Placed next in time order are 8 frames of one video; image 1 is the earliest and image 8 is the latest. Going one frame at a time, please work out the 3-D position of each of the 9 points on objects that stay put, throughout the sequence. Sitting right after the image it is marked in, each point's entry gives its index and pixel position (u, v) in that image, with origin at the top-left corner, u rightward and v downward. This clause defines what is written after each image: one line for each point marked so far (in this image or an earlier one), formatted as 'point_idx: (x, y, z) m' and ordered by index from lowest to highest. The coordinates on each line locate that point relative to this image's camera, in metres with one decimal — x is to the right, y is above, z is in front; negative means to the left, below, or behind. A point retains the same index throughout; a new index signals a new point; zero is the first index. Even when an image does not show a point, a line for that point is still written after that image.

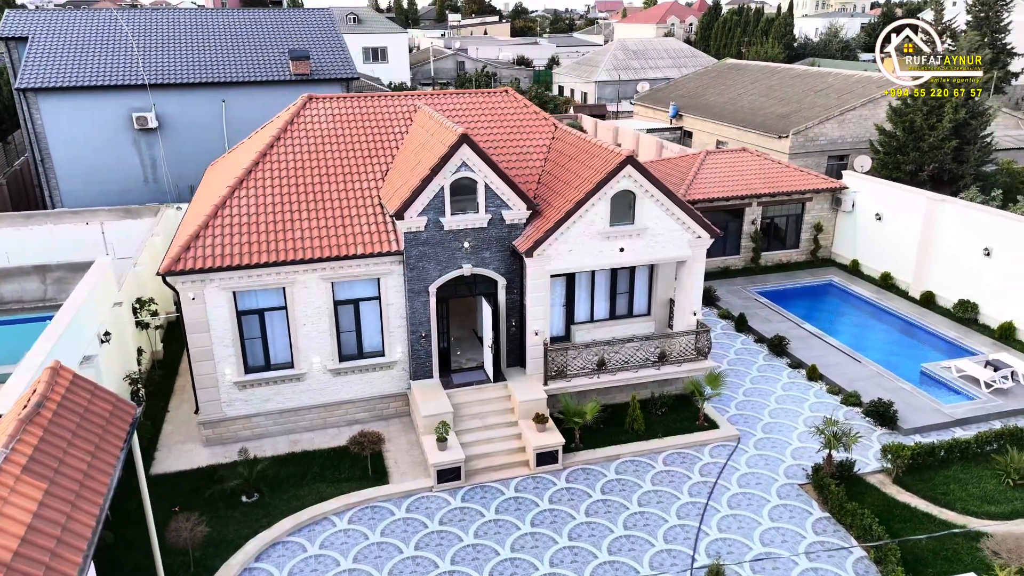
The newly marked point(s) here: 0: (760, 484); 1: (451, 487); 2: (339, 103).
0: (+5.1, -4.0, +15.2) m
1: (-1.2, -4.0, +15.1) m
2: (-4.5, +4.8, +19.3) m
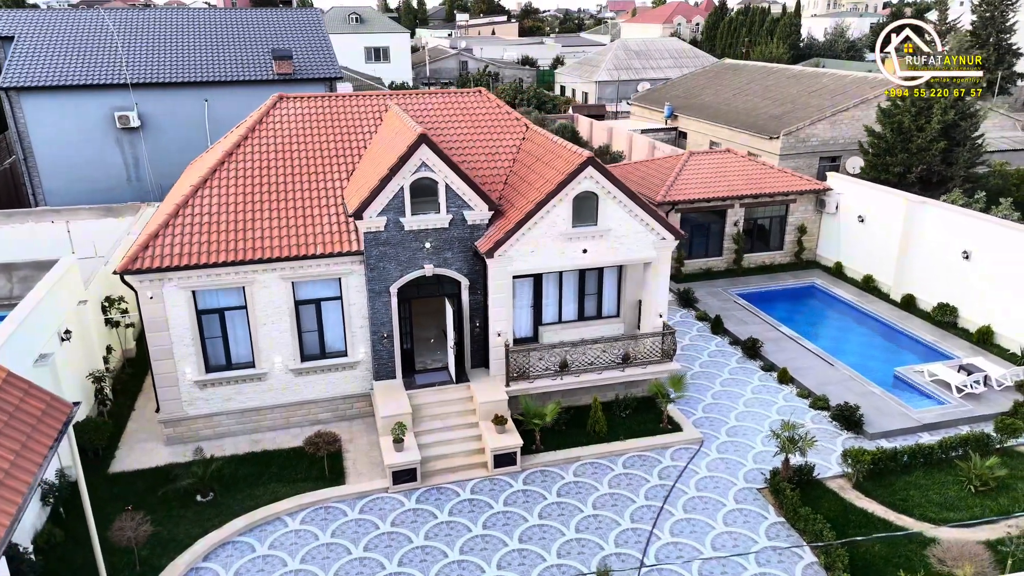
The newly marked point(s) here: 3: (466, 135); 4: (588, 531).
0: (+4.2, -4.1, +15.1) m
1: (-2.1, -4.1, +15.0) m
2: (-5.3, +4.8, +19.3) m
3: (-1.2, +3.9, +19.1) m
4: (+1.4, -4.5, +13.8) m
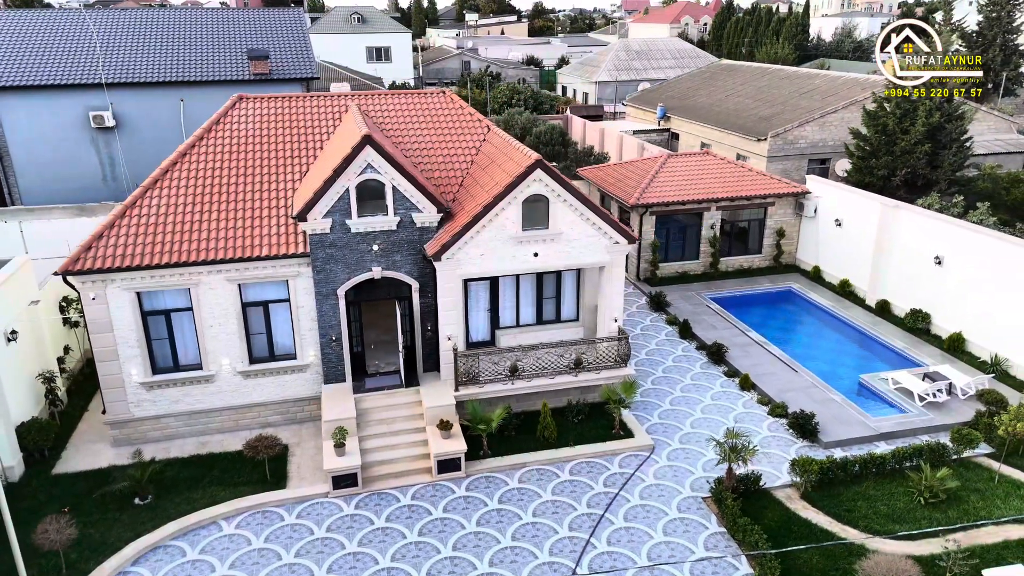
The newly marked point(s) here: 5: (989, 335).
0: (+3.0, -4.2, +14.8) m
1: (-3.3, -4.1, +14.9) m
2: (-6.3, +4.8, +19.2) m
3: (-2.2, +3.9, +18.9) m
4: (+0.2, -4.6, +13.7) m
5: (+12.8, -1.2, +19.8) m
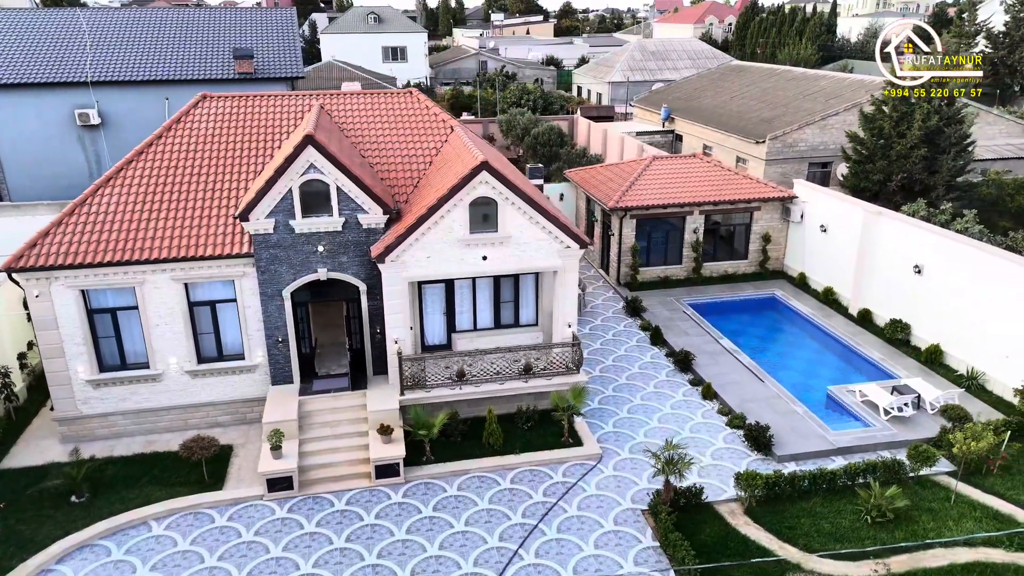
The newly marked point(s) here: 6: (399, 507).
0: (+1.7, -4.3, +14.4) m
1: (-4.6, -4.1, +14.7) m
2: (-7.3, +4.8, +19.2) m
3: (-3.2, +3.8, +18.8) m
4: (-1.1, -4.7, +13.4) m
5: (+11.7, -1.5, +19.1) m
6: (-2.2, -4.3, +14.5) m
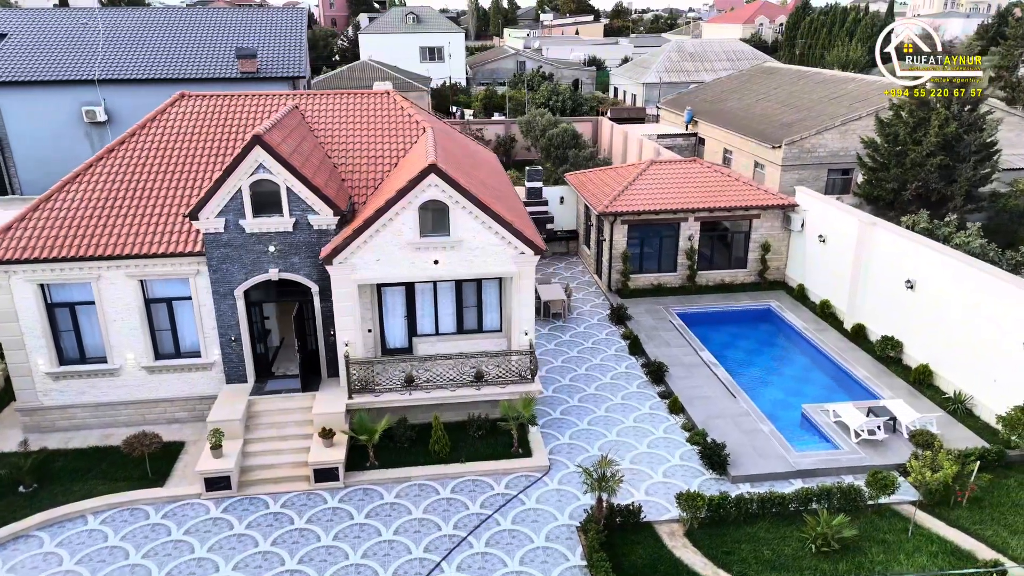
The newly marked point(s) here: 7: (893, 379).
0: (+0.4, -4.4, +14.0) m
1: (-5.8, -4.1, +14.8) m
2: (-8.0, +4.9, +19.4) m
3: (-4.0, +3.8, +18.7) m
4: (-2.5, -4.8, +13.2) m
5: (+10.8, -1.9, +18.0) m
6: (-3.5, -4.3, +14.4) m
7: (+9.9, -2.4, +19.3) m
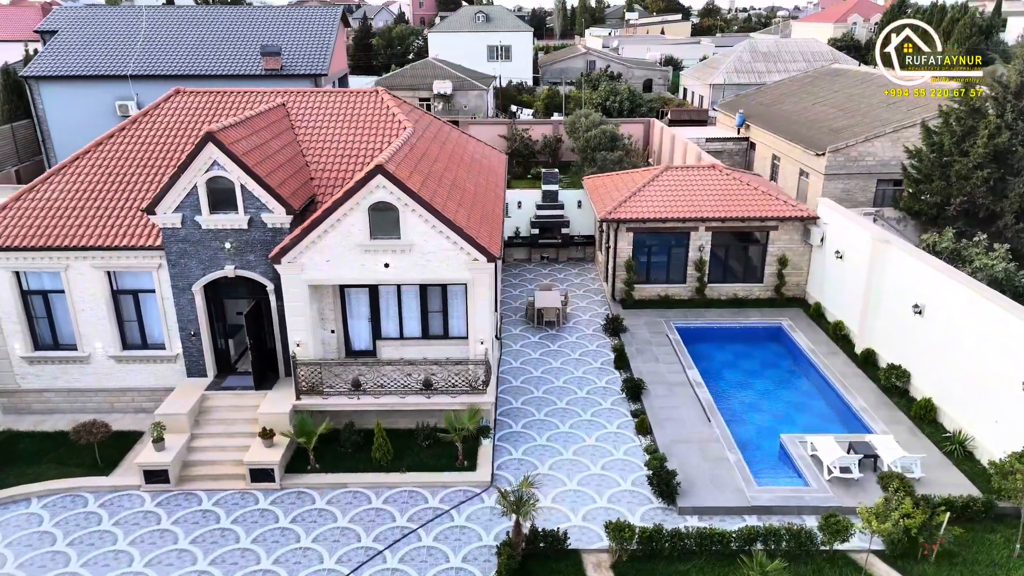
0: (-1.0, -4.6, +13.5) m
1: (-7.1, -4.0, +14.9) m
2: (-8.3, +5.1, +19.7) m
3: (-4.5, +3.8, +18.6) m
4: (-4.0, -4.8, +13.0) m
5: (+9.9, -2.5, +16.2) m
6: (-4.8, -4.3, +14.3) m
7: (+9.0, -2.9, +17.6) m
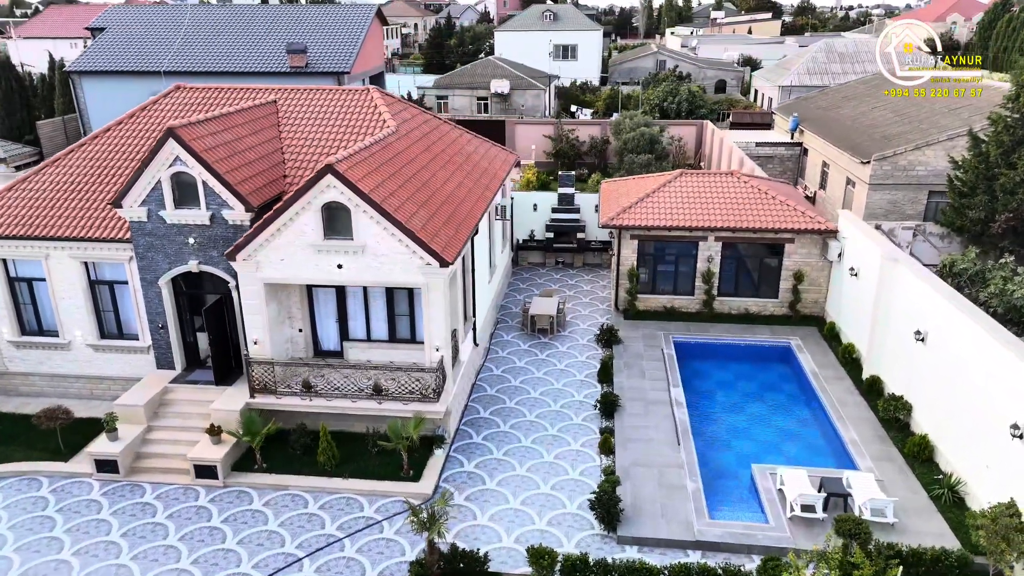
0: (-2.4, -4.7, +13.1) m
1: (-8.2, -3.9, +15.2) m
2: (-8.6, +5.3, +20.0) m
3: (-4.9, +3.8, +18.5) m
4: (-5.4, -4.8, +12.9) m
5: (+8.8, -3.1, +14.6) m
6: (-6.1, -4.3, +14.3) m
7: (+8.1, -3.4, +16.1) m
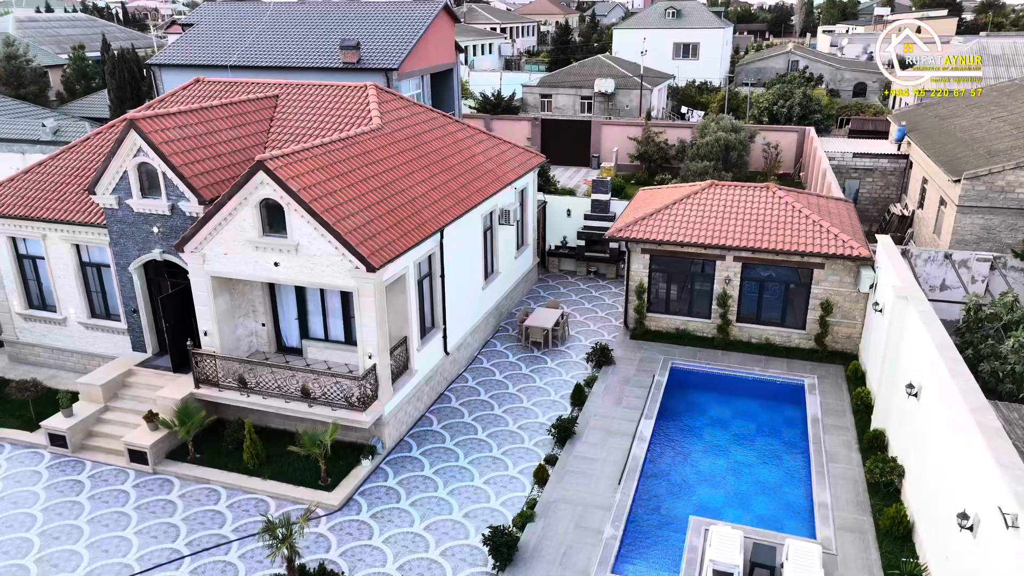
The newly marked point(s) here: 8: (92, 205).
0: (-4.4, -4.7, +12.8) m
1: (-9.7, -3.5, +15.9) m
2: (-8.5, +5.6, +20.7) m
3: (-5.3, +4.0, +18.5) m
4: (-7.4, -4.6, +13.2) m
5: (+7.0, -3.9, +12.2) m
6: (-7.8, -4.1, +14.7) m
7: (+6.5, -4.2, +13.8) m
8: (-9.8, +1.9, +17.6) m
